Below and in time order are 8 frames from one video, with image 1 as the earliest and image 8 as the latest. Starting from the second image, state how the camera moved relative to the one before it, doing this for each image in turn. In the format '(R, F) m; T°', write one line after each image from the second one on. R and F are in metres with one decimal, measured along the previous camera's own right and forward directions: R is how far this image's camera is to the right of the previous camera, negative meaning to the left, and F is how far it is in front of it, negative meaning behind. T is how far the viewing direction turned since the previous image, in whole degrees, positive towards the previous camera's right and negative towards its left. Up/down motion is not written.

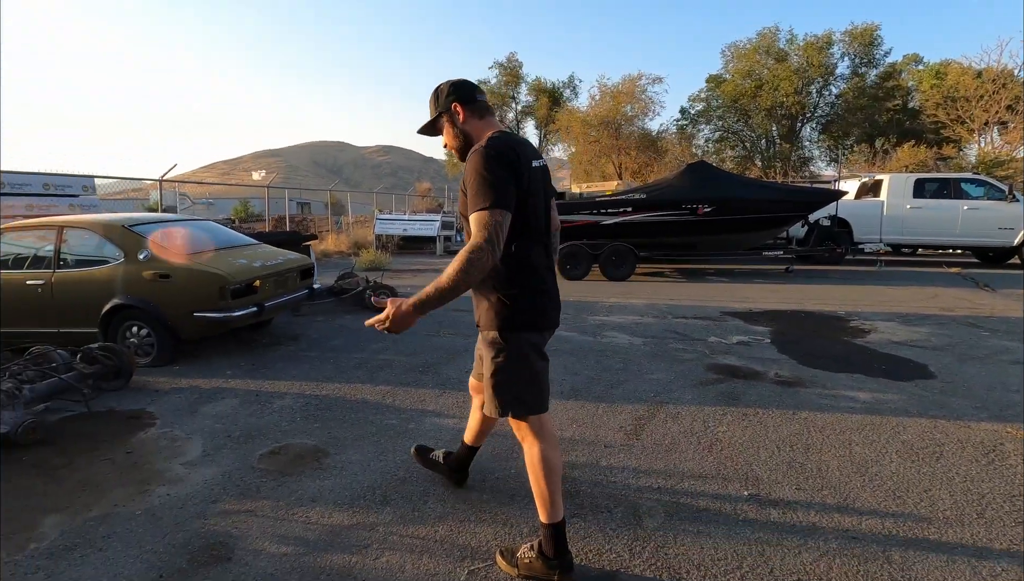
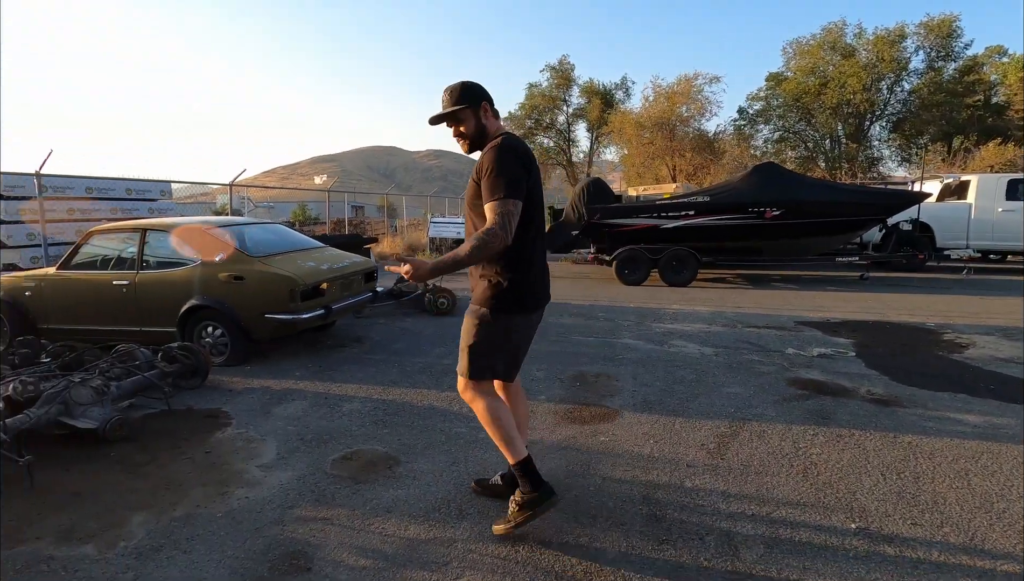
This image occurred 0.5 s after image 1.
(-0.2, +0.1) m; -5°
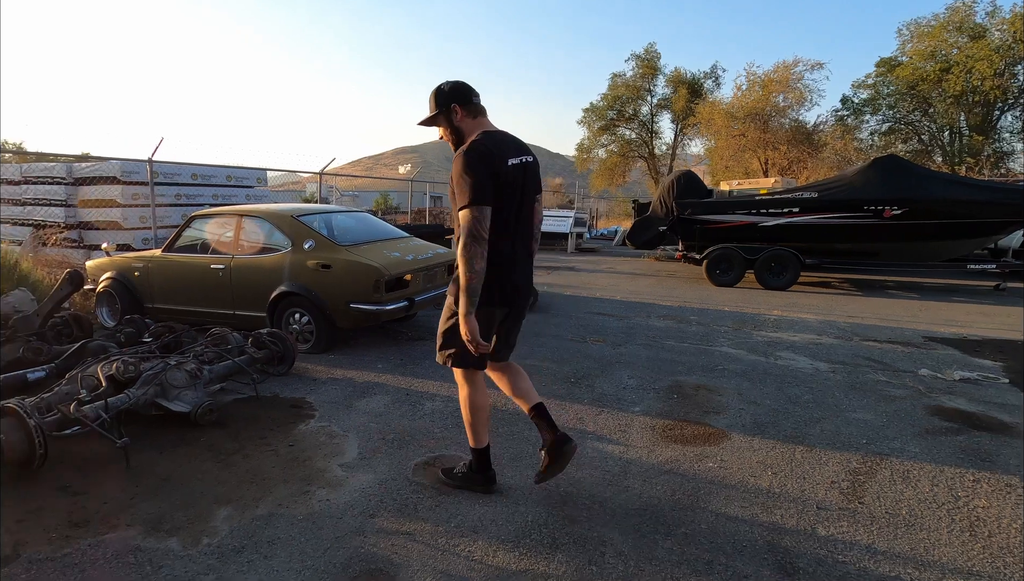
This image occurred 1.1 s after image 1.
(-0.2, +0.3) m; -8°
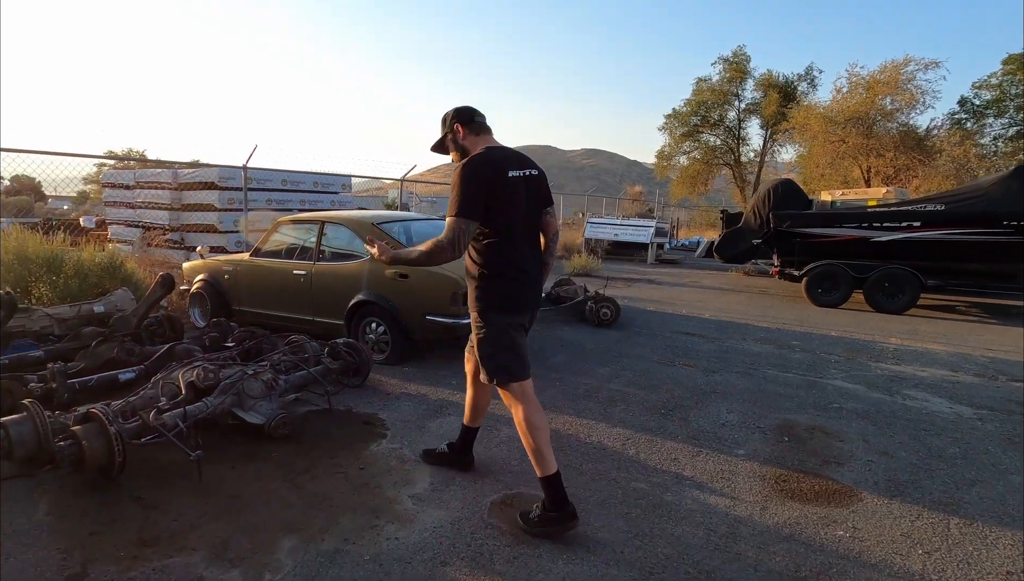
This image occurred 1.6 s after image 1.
(-0.1, +0.3) m; -8°
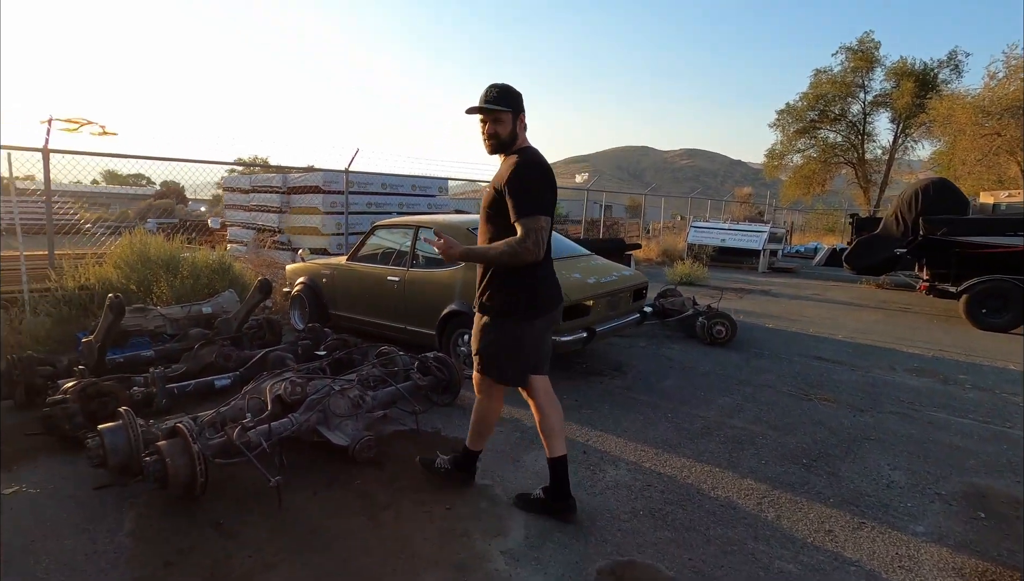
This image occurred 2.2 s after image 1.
(-0.1, +0.5) m; -10°
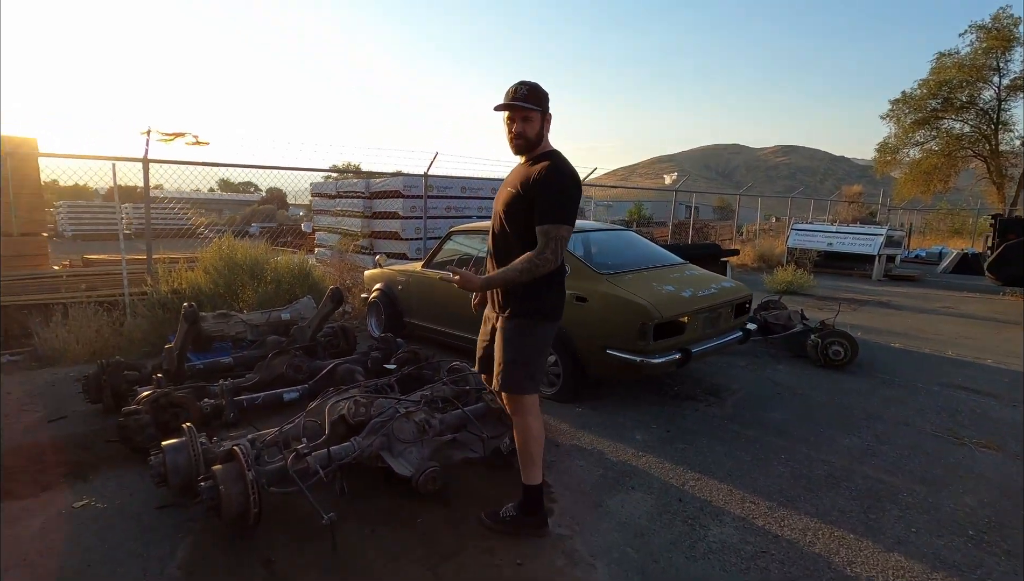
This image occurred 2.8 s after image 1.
(0.0, +0.4) m; -9°
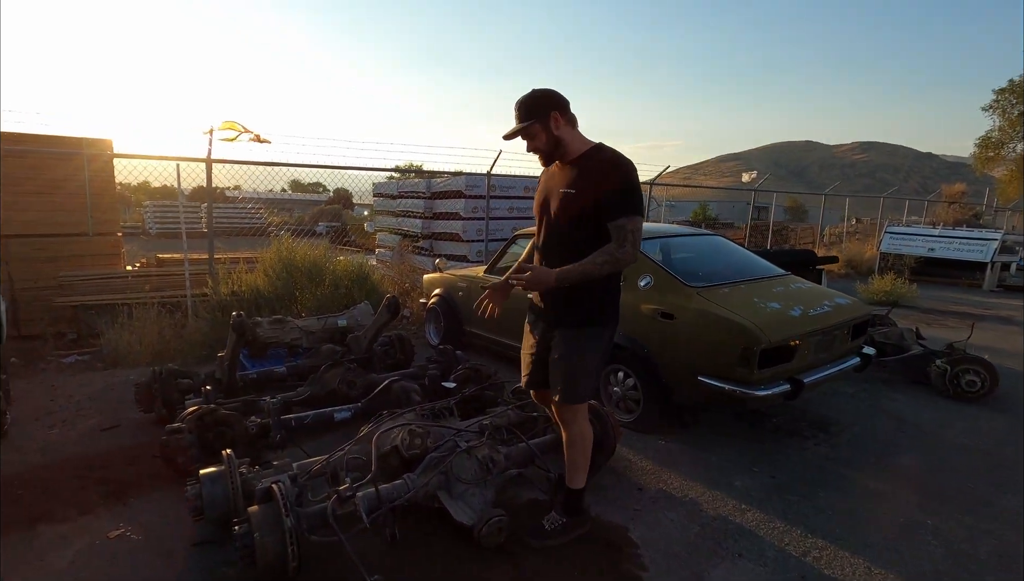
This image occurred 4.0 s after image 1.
(-0.1, +0.5) m; -6°
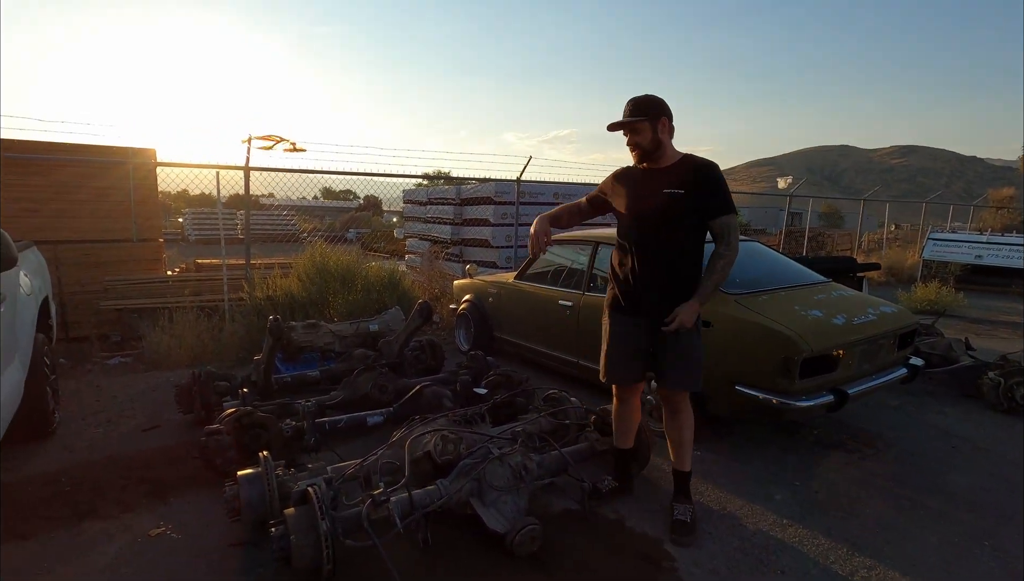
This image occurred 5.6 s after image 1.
(0.0, 0.0) m; -3°
